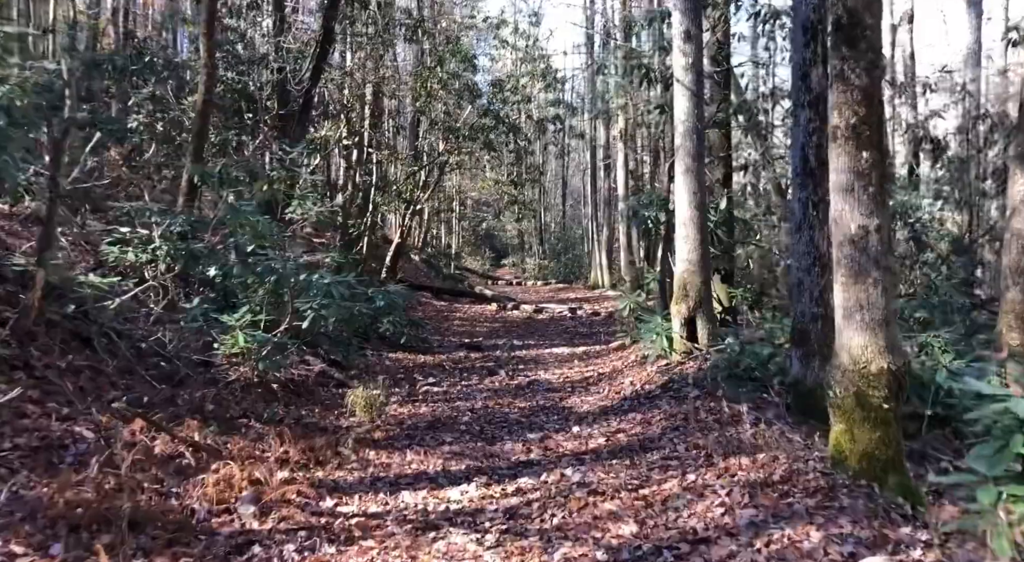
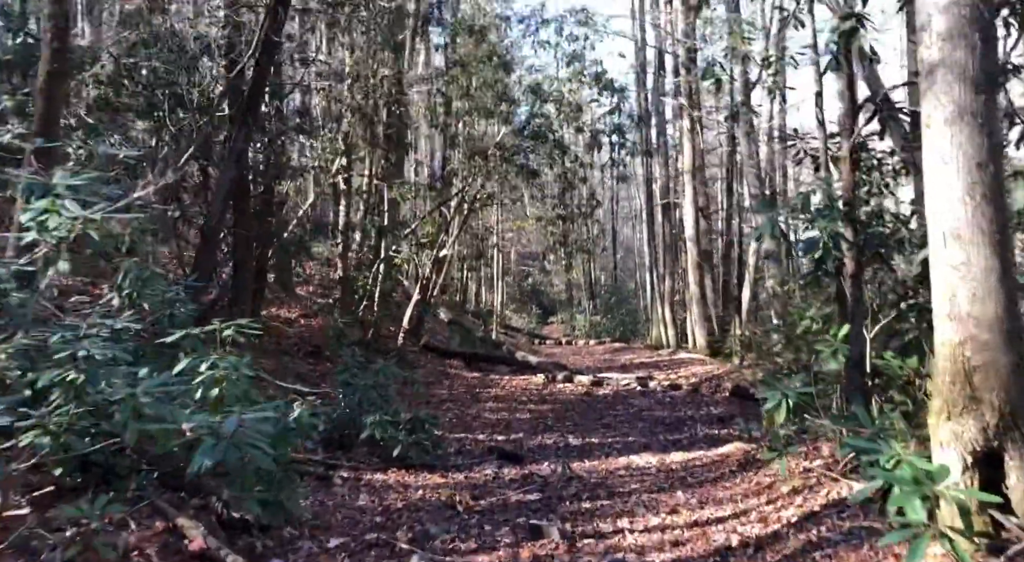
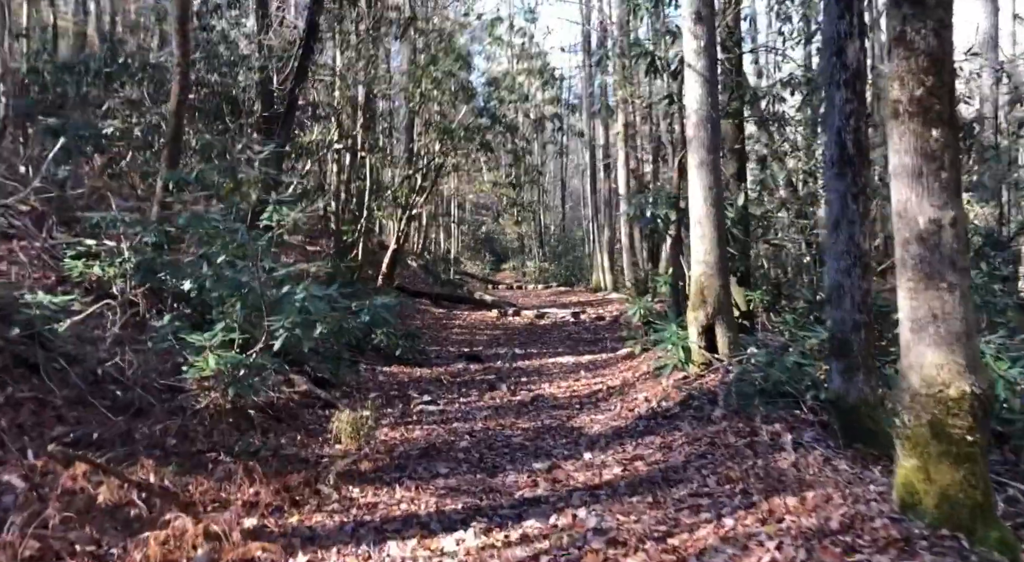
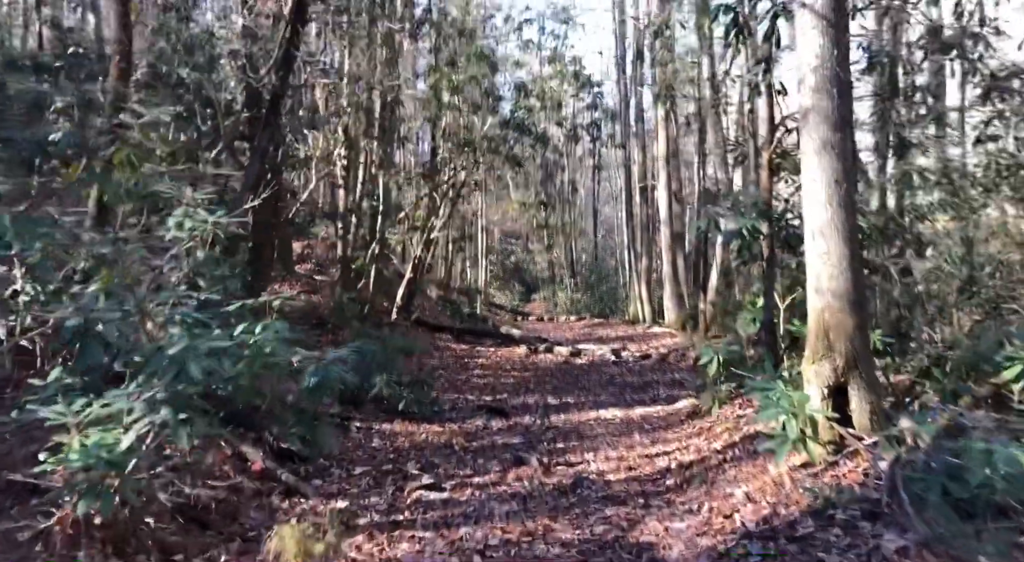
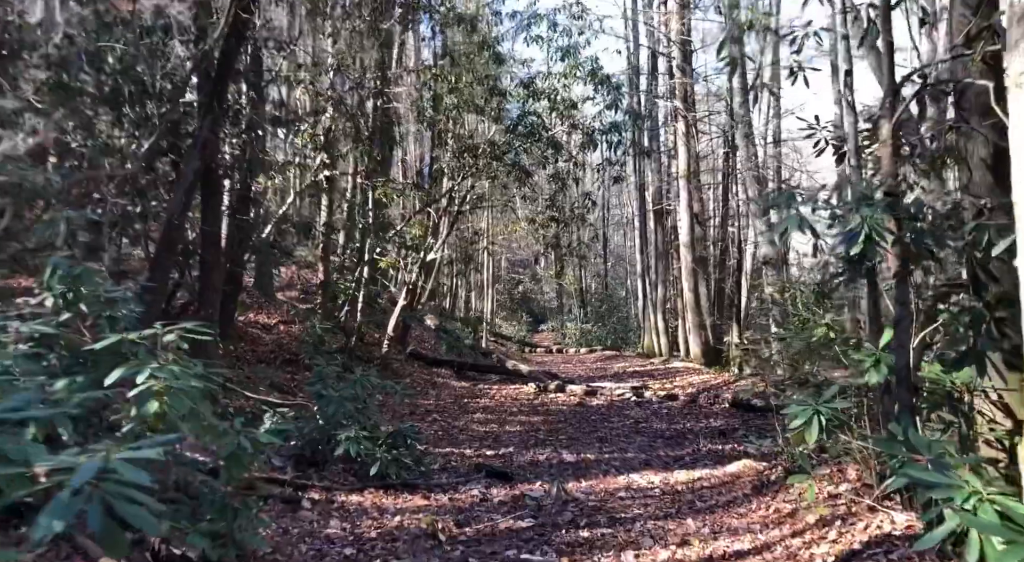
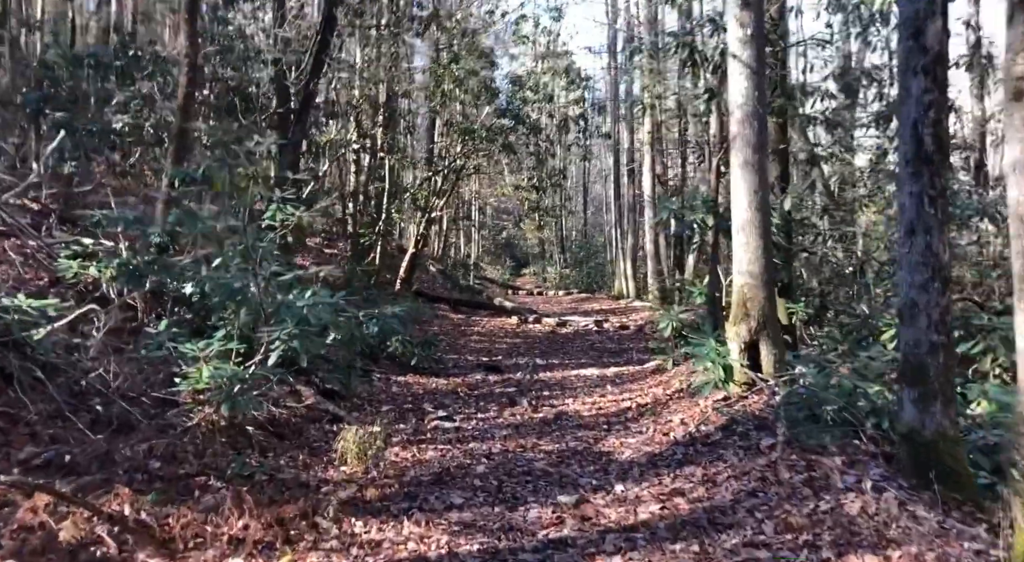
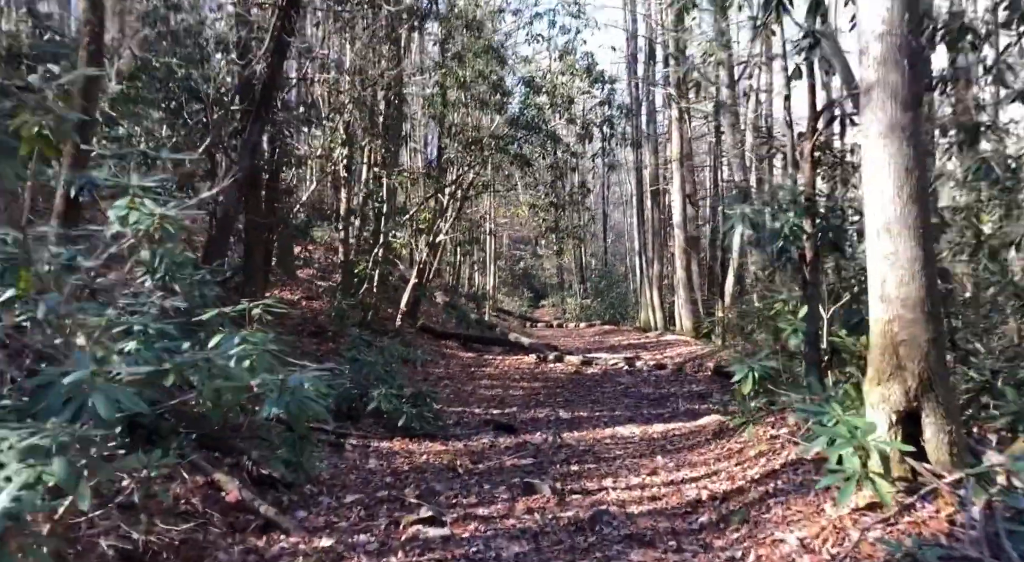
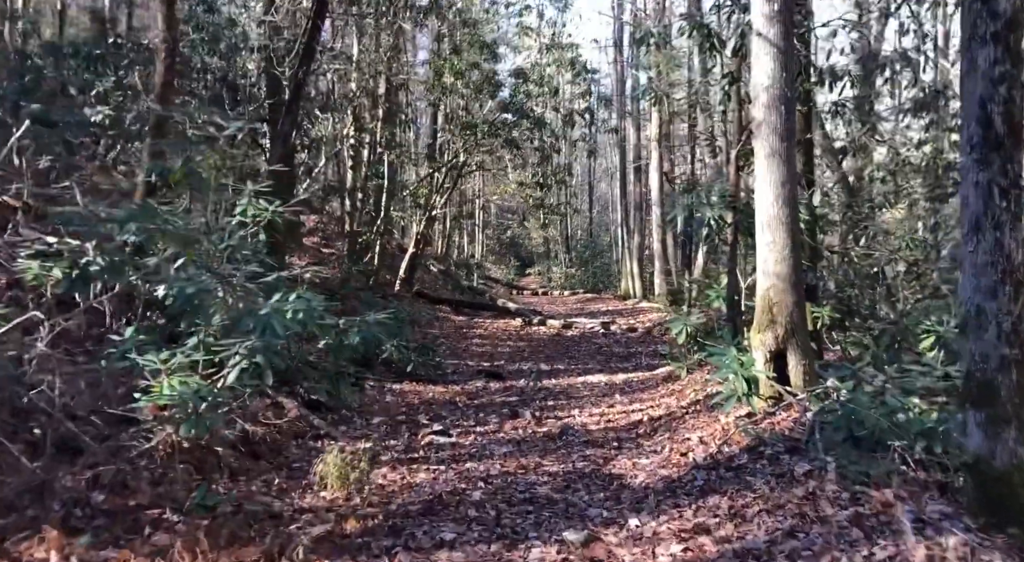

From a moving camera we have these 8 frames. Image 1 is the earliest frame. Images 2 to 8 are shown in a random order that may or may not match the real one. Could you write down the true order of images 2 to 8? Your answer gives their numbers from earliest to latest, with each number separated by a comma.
3, 6, 8, 4, 7, 2, 5
